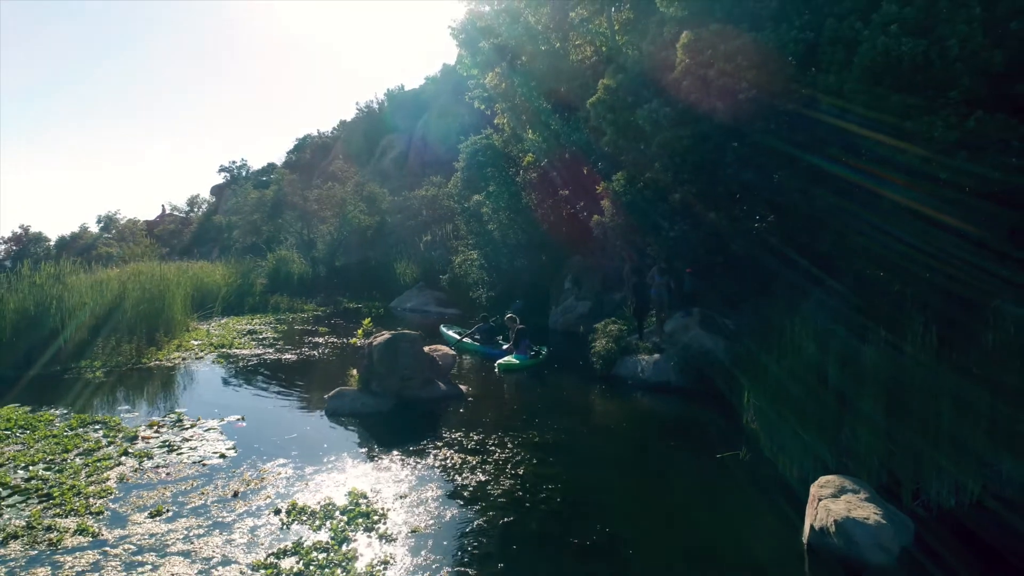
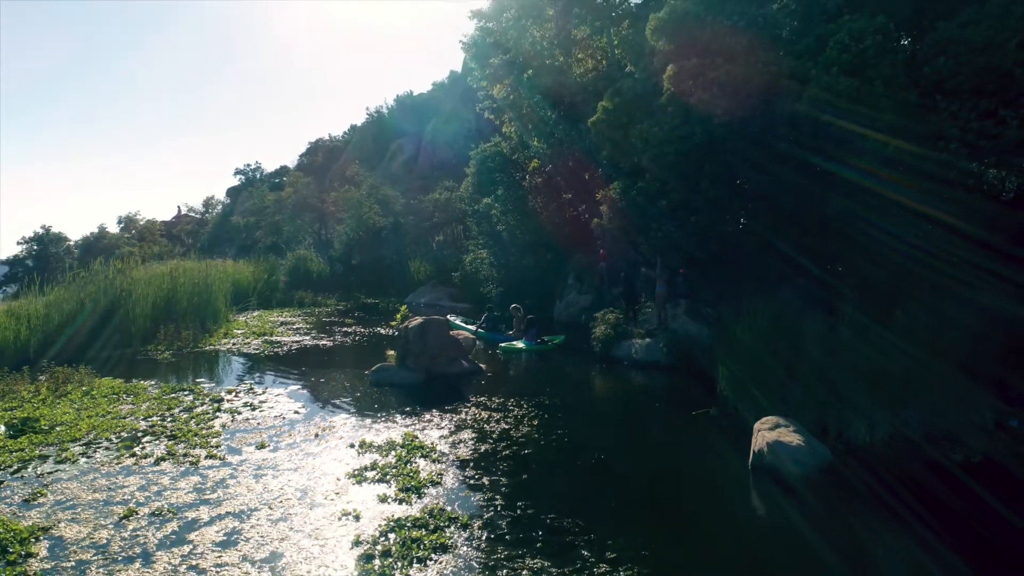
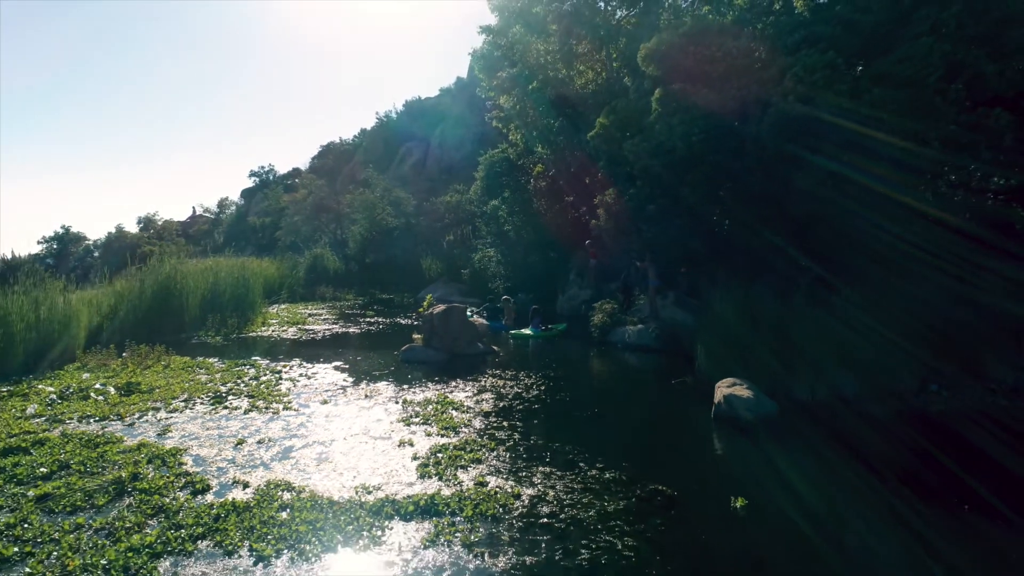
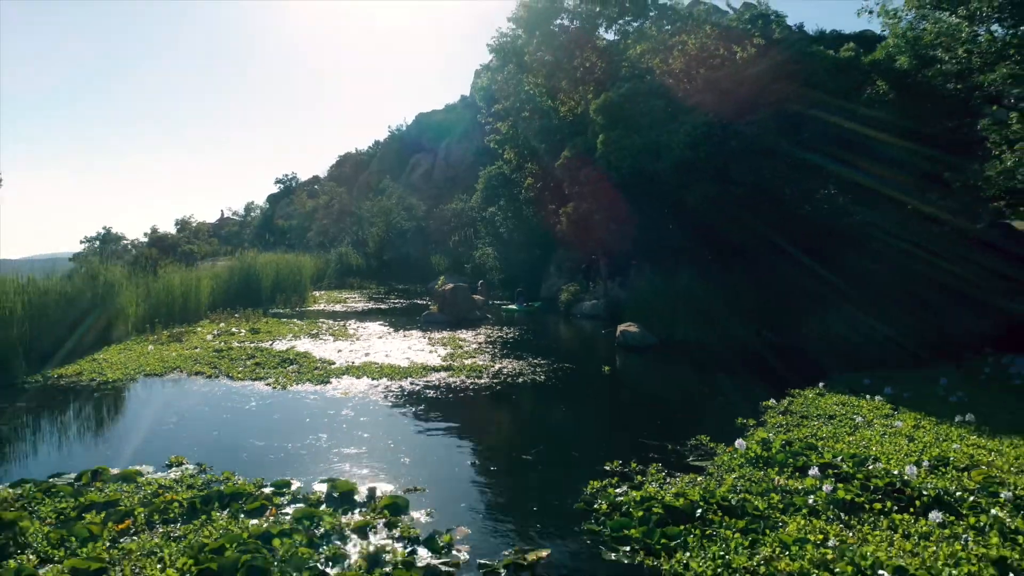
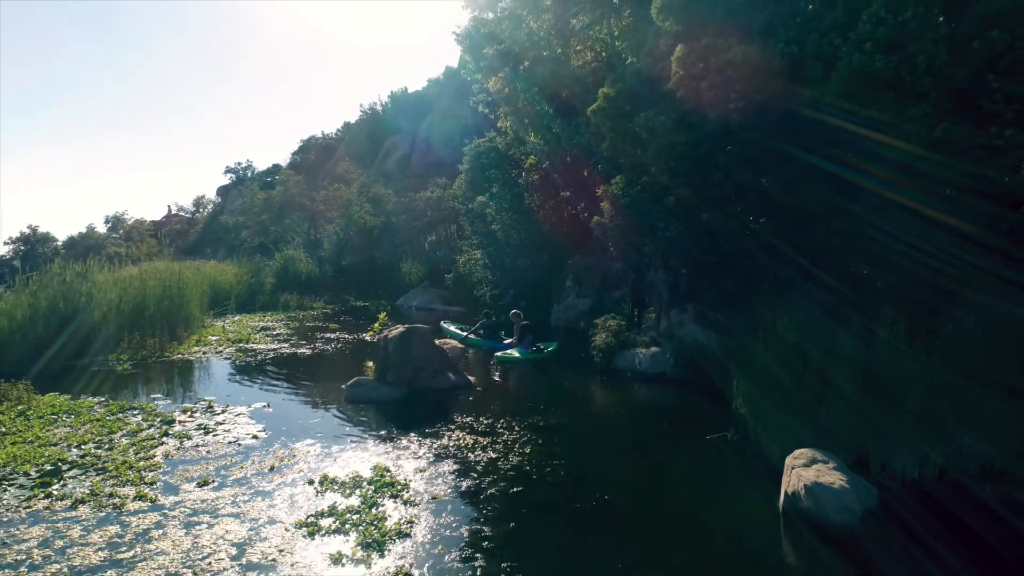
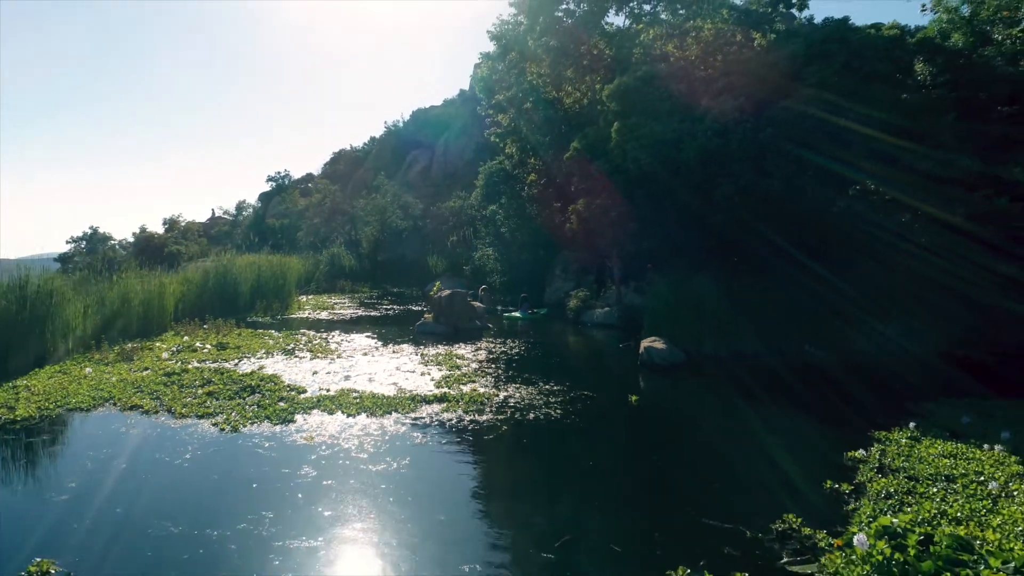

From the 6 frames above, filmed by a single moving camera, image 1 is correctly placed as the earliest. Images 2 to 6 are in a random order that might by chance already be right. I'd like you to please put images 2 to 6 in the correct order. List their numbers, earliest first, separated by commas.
5, 2, 3, 6, 4
